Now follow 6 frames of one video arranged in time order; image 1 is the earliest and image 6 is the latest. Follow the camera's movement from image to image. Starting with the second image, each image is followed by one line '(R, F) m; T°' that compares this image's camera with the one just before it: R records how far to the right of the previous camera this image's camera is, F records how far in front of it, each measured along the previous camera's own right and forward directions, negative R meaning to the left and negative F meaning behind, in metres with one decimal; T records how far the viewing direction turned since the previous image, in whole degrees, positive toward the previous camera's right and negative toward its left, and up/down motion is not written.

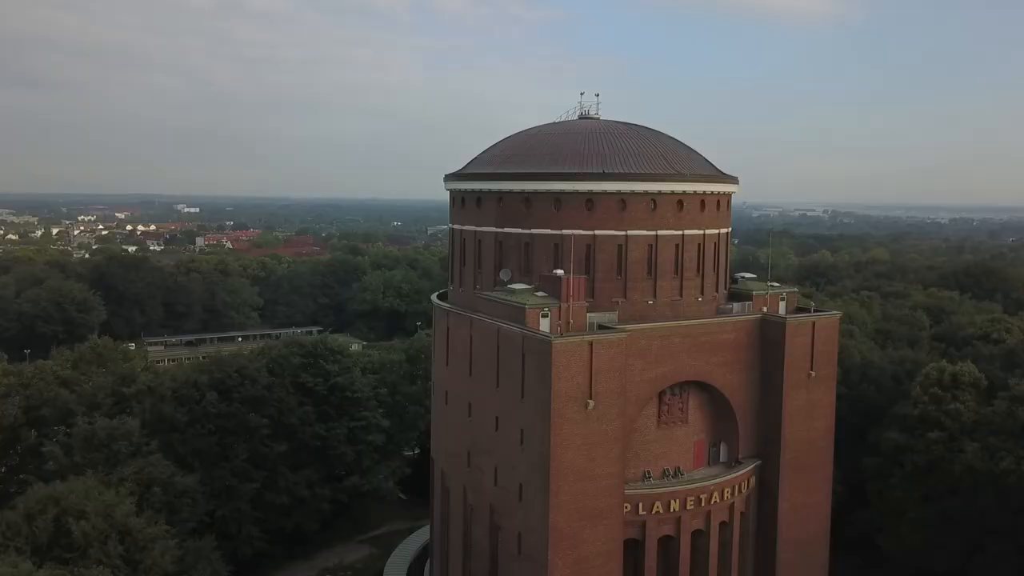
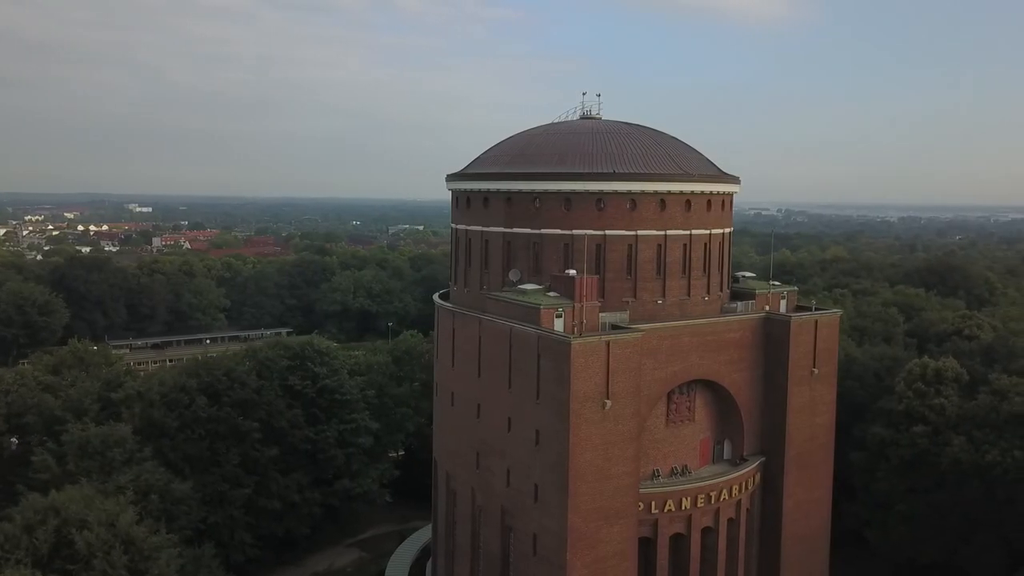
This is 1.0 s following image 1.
(-1.3, +0.1) m; +3°
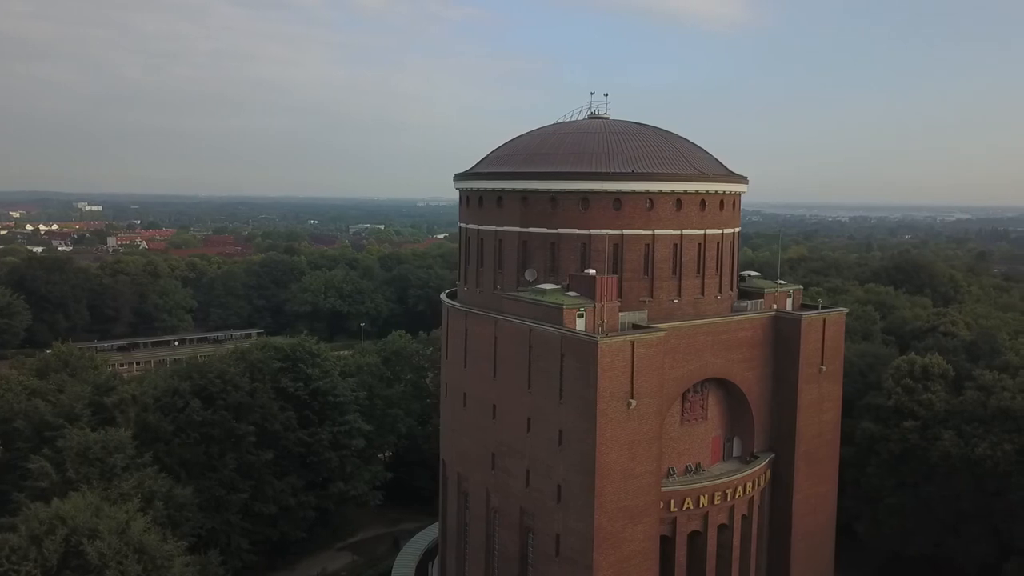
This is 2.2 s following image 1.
(-1.4, +0.2) m; +3°
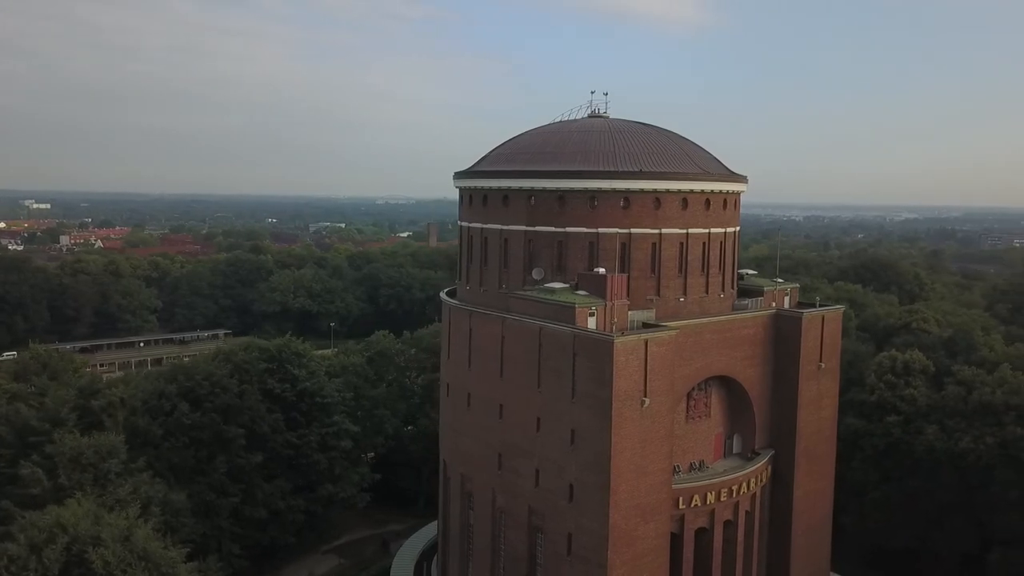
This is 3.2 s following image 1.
(-1.2, +0.1) m; +3°
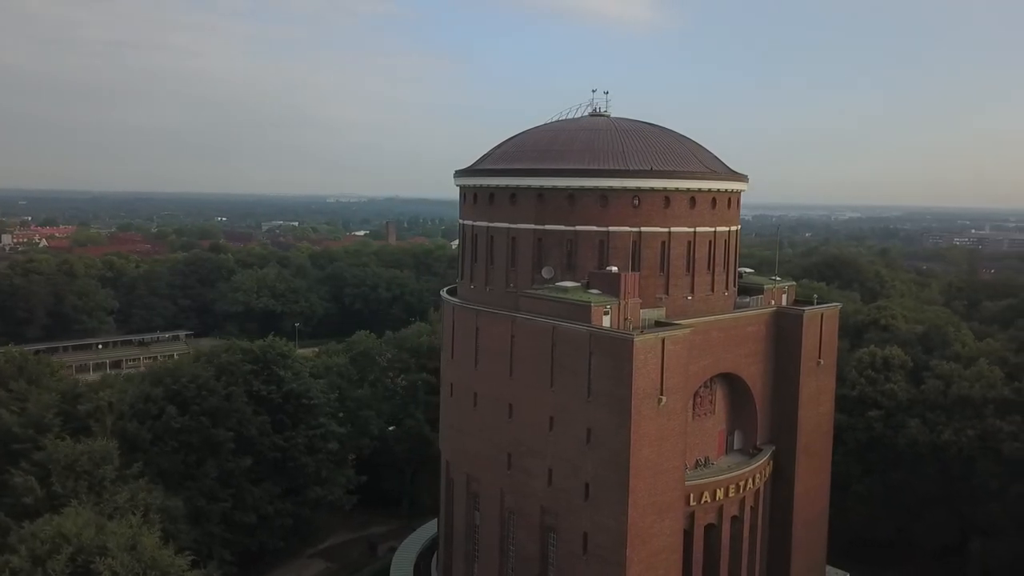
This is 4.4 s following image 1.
(-1.4, +0.2) m; +3°
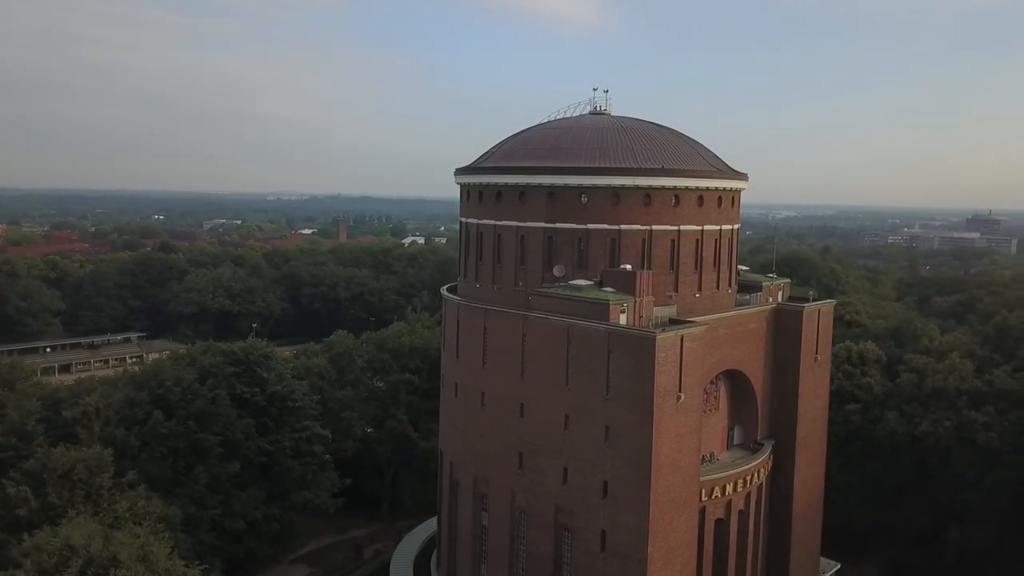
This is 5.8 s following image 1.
(-1.6, +0.1) m; +4°
